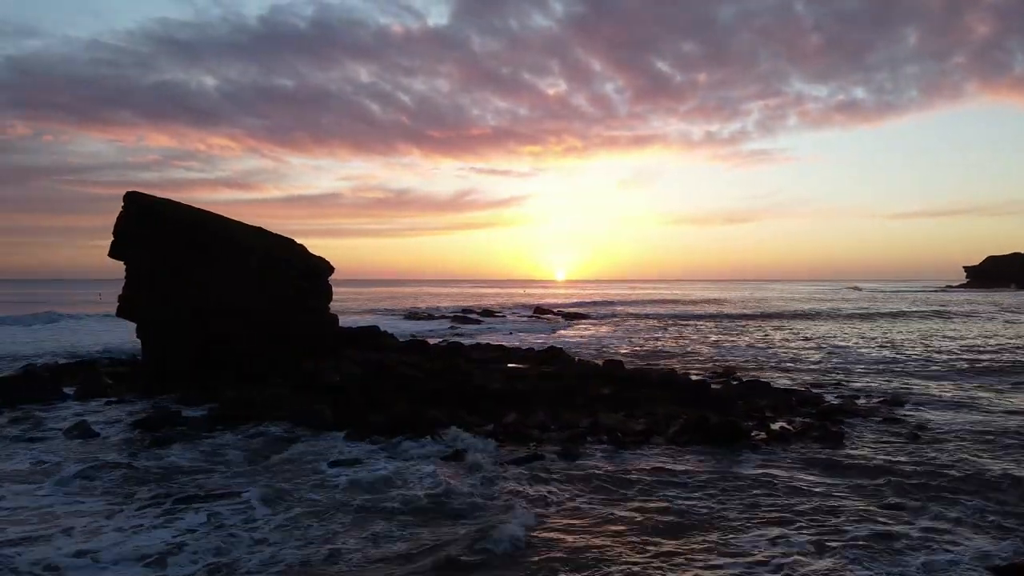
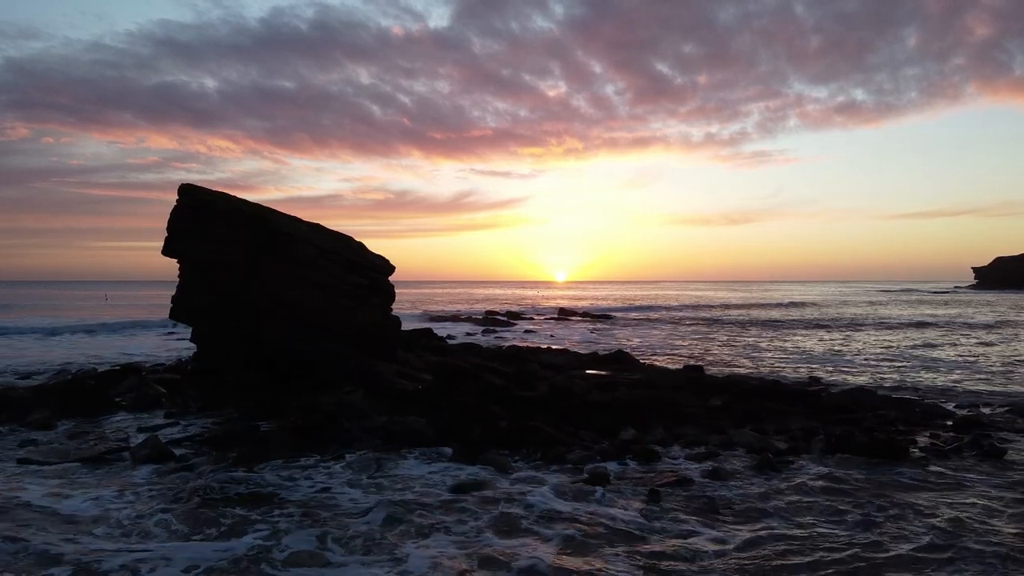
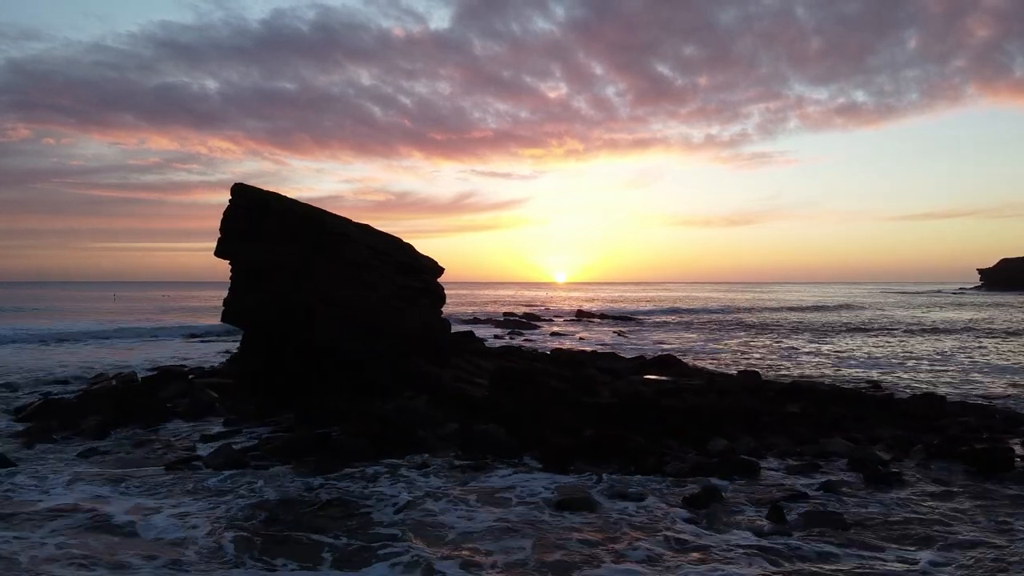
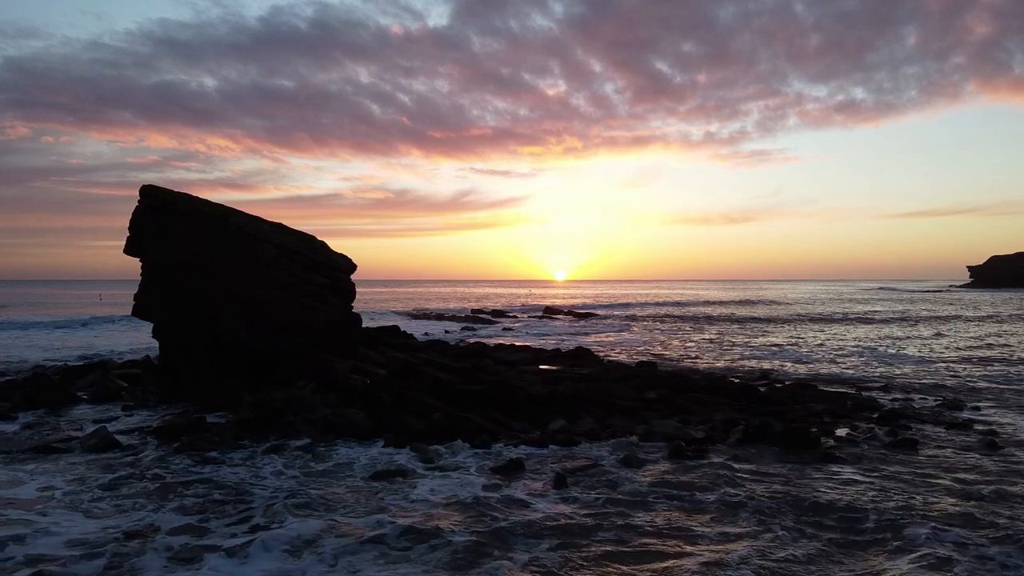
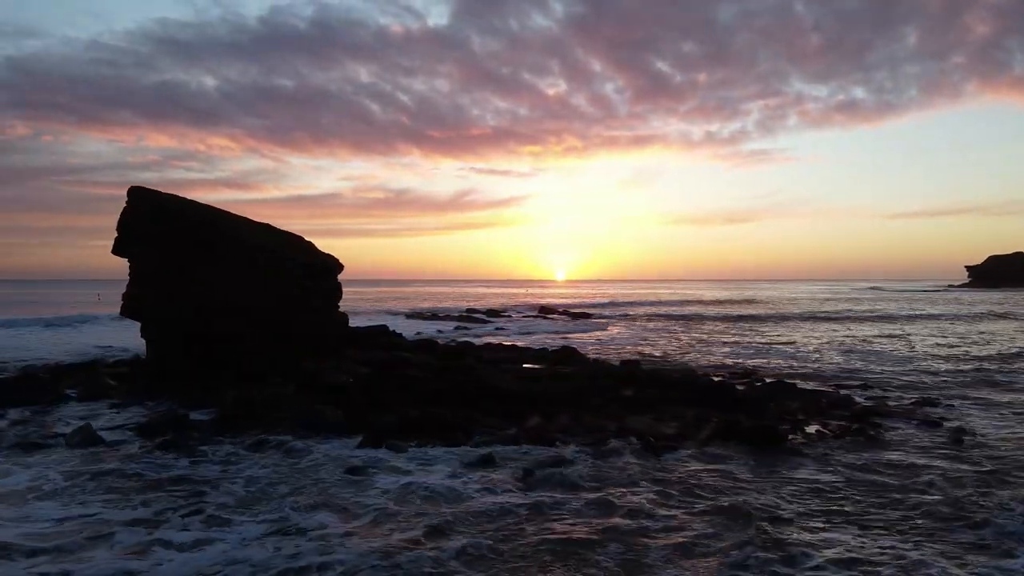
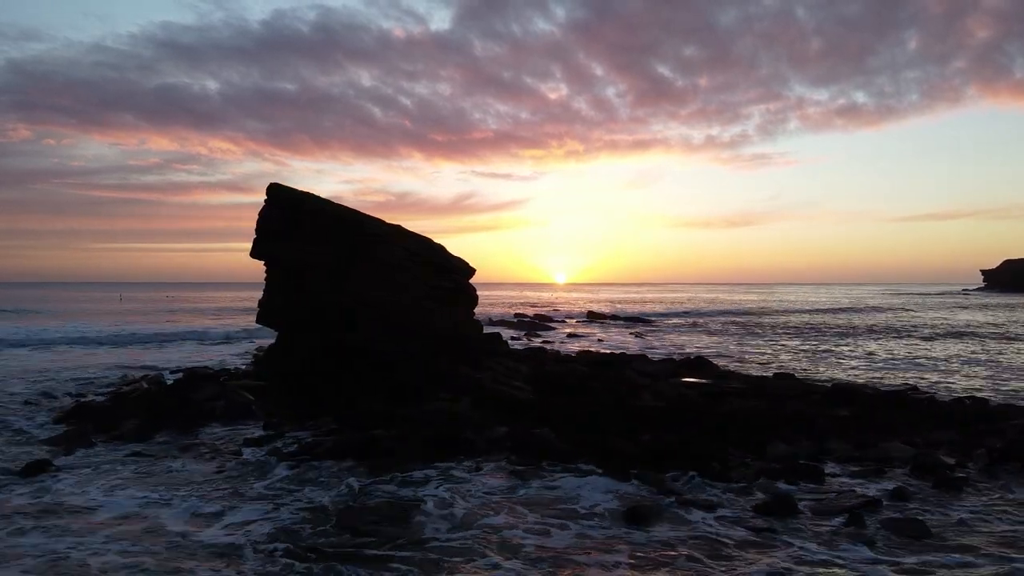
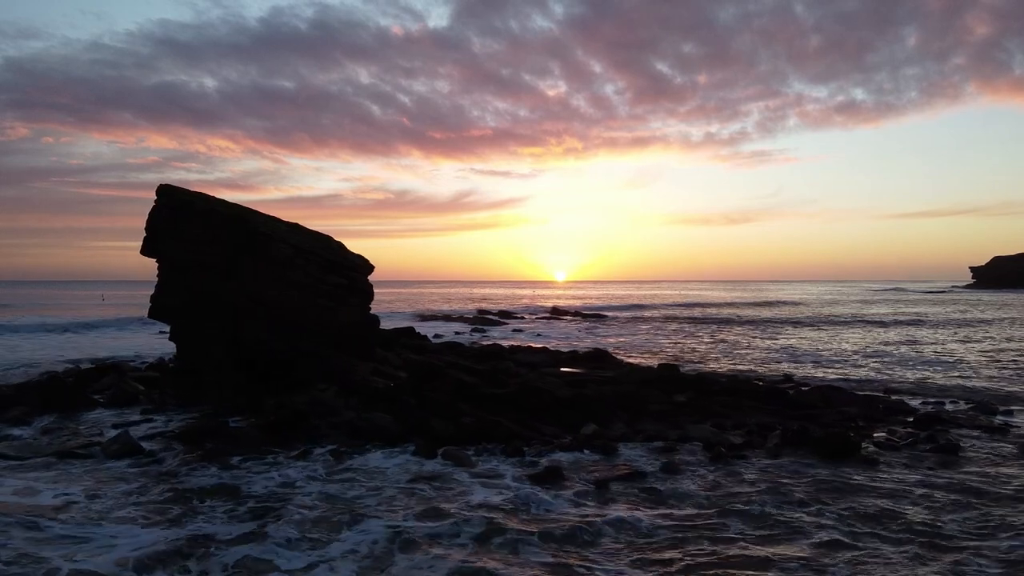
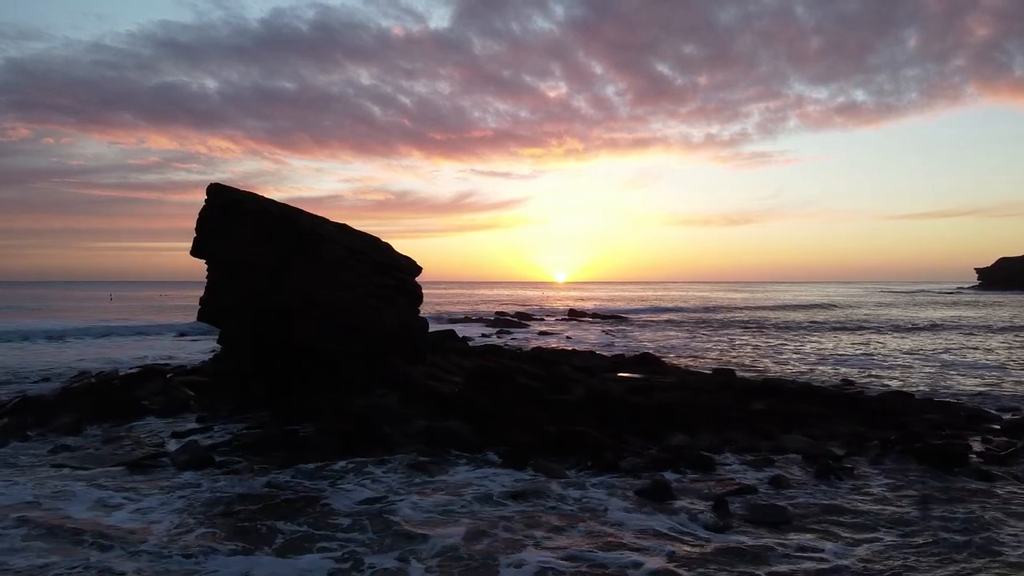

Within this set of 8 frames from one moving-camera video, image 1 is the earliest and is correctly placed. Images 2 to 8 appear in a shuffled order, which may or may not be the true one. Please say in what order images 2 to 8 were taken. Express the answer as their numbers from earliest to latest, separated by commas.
5, 4, 7, 2, 8, 3, 6
